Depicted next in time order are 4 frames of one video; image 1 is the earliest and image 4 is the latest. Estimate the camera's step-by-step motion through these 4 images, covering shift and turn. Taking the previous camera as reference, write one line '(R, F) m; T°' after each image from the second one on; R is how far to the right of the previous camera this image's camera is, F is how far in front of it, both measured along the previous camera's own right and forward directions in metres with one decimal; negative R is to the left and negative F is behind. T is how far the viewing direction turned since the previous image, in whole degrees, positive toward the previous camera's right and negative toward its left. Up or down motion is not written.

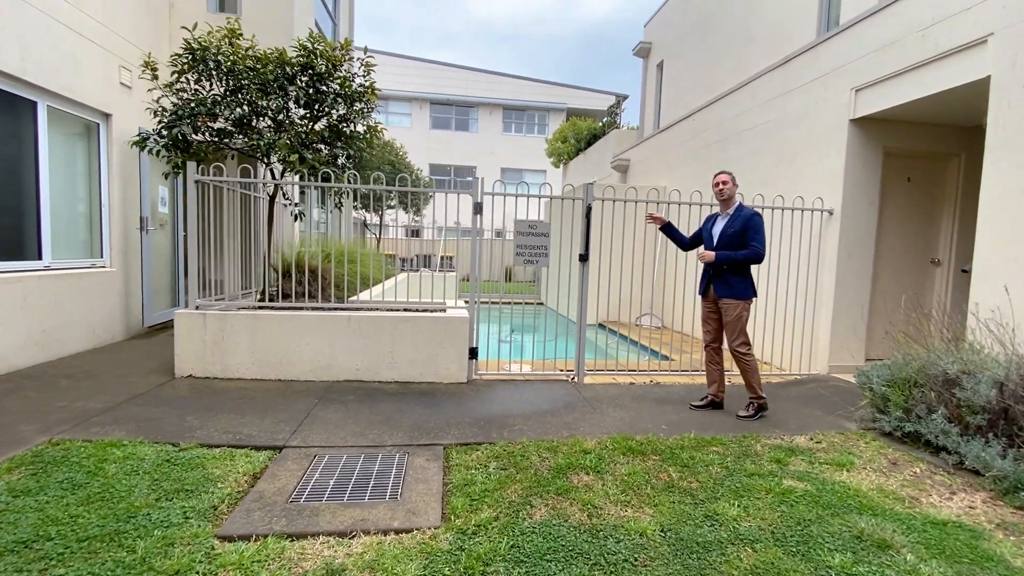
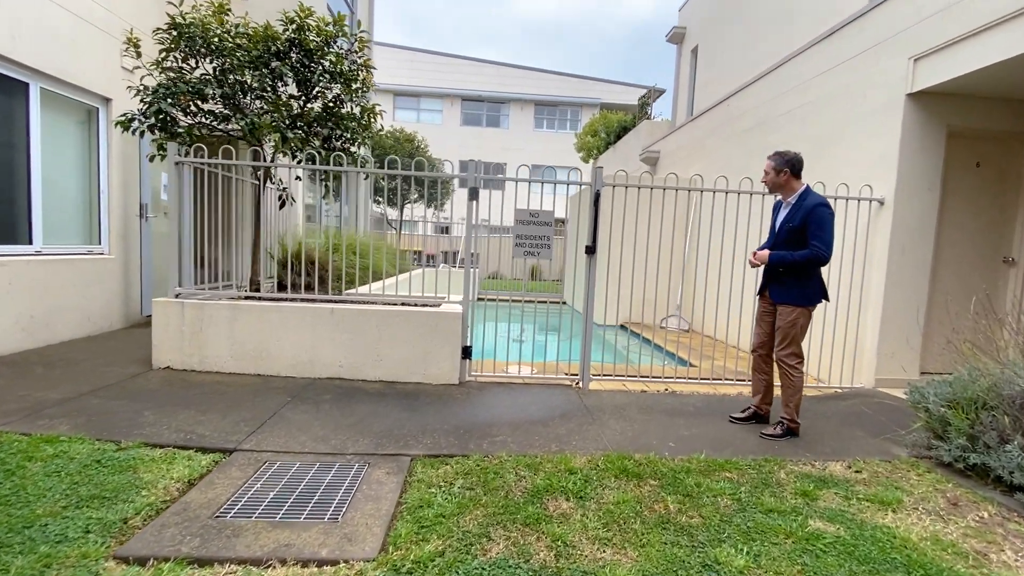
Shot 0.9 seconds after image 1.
(+0.3, +0.5) m; -4°
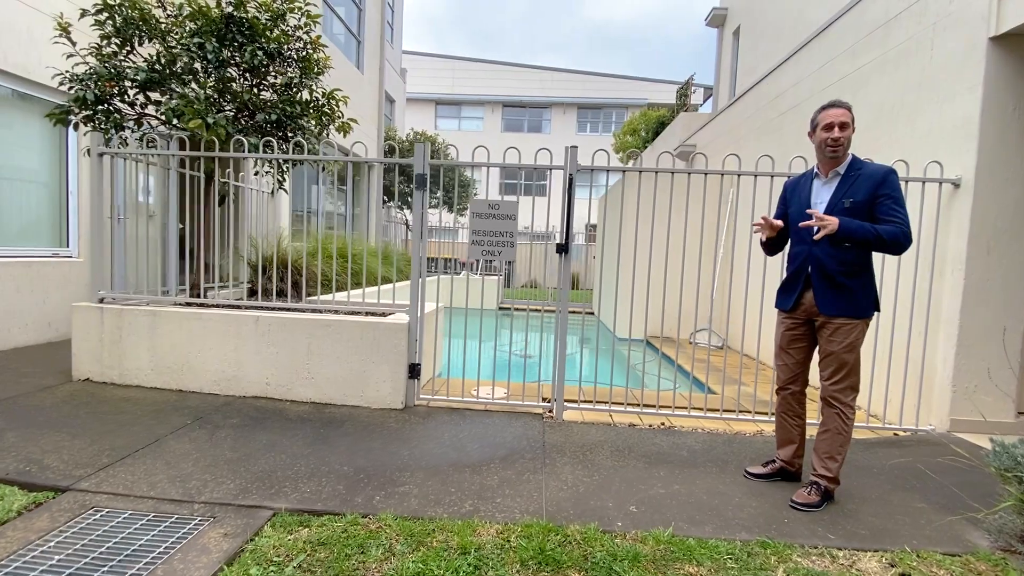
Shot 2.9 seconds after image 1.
(+0.8, +0.8) m; -7°
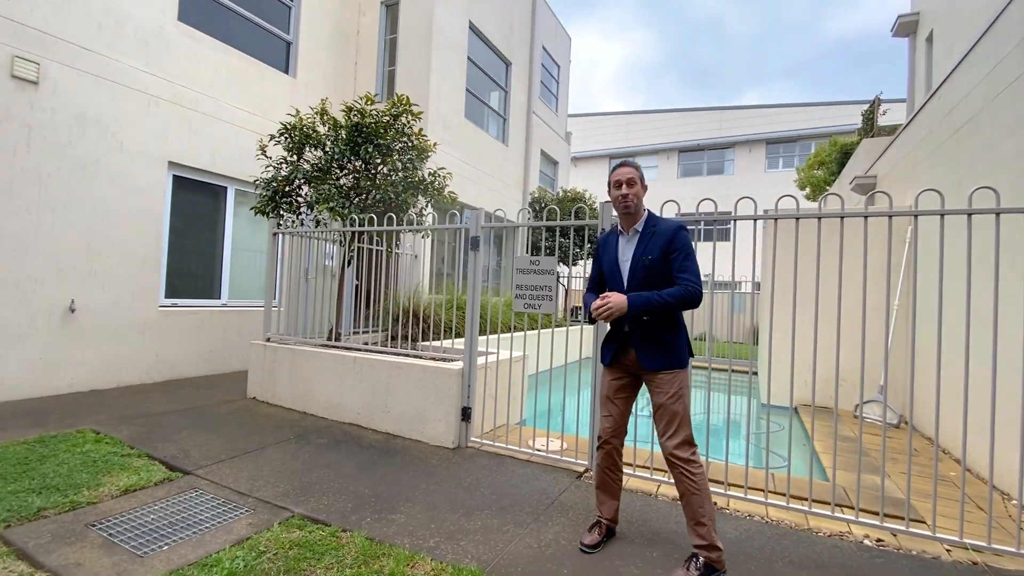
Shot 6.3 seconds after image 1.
(+1.2, +0.1) m; -23°
